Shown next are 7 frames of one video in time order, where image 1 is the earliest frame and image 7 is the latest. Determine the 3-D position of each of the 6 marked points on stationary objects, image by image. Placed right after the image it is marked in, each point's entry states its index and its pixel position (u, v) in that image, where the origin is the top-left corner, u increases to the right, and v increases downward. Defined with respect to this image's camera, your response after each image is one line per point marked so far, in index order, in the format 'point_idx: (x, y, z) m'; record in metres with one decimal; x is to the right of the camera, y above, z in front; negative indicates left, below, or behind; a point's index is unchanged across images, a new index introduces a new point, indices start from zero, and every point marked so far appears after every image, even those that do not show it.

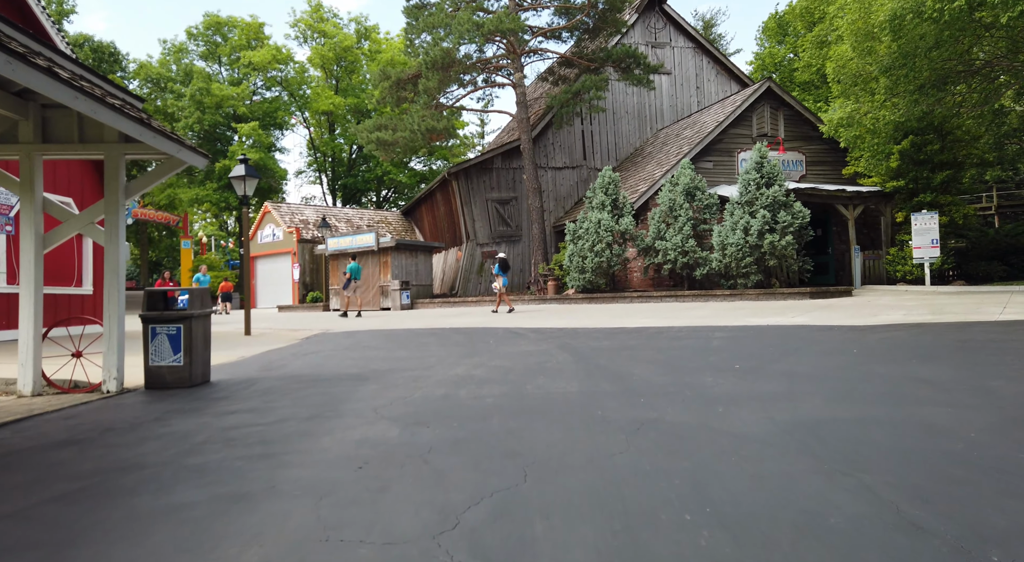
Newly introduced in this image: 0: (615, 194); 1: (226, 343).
0: (+3.0, +2.6, +18.8) m
1: (-5.3, -1.1, +12.0) m
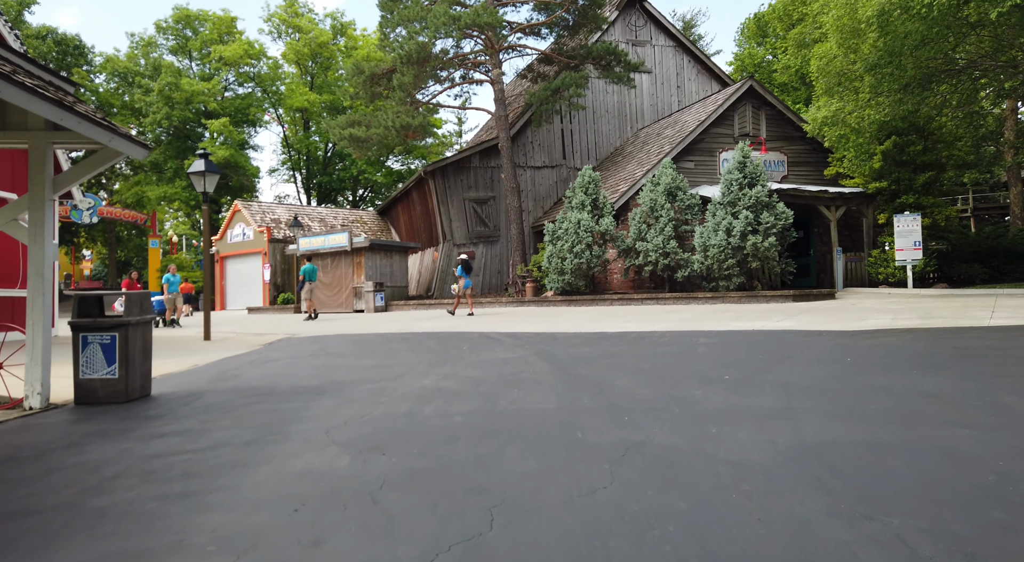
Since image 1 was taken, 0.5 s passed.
0: (+2.4, +2.5, +18.3) m
1: (-5.8, -1.2, +11.3) m
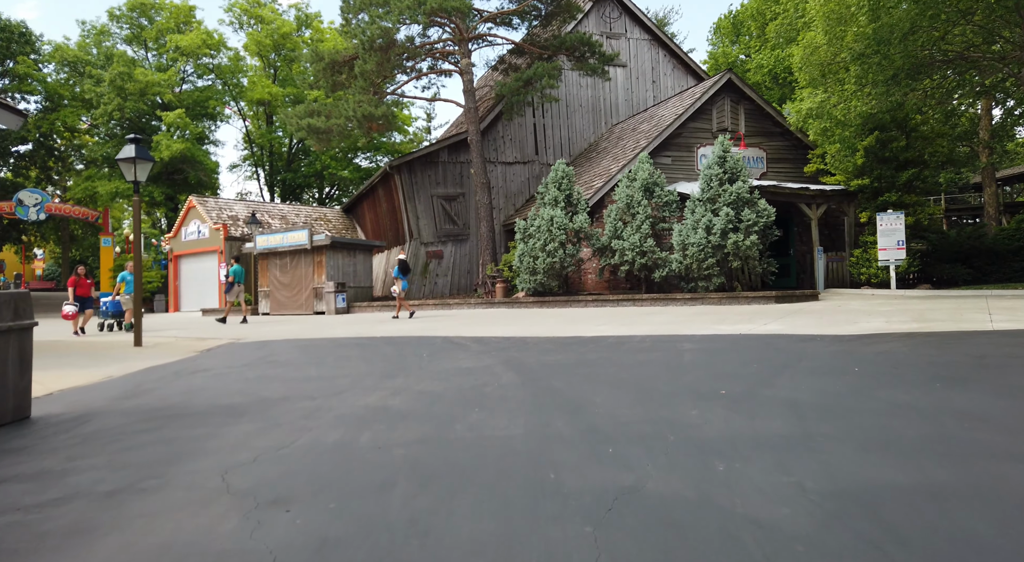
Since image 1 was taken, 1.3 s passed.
0: (+1.5, +2.5, +17.5) m
1: (-6.3, -1.2, +10.1) m
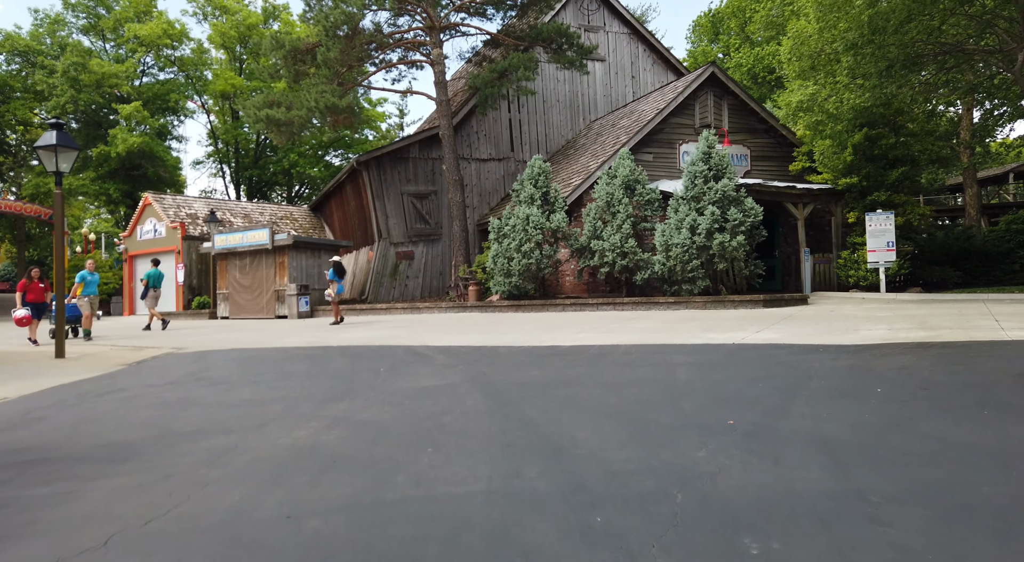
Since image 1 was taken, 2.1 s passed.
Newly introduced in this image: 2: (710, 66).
0: (+0.8, +2.4, +16.5) m
1: (-6.7, -1.2, +8.8) m
2: (+5.3, +5.8, +17.3) m
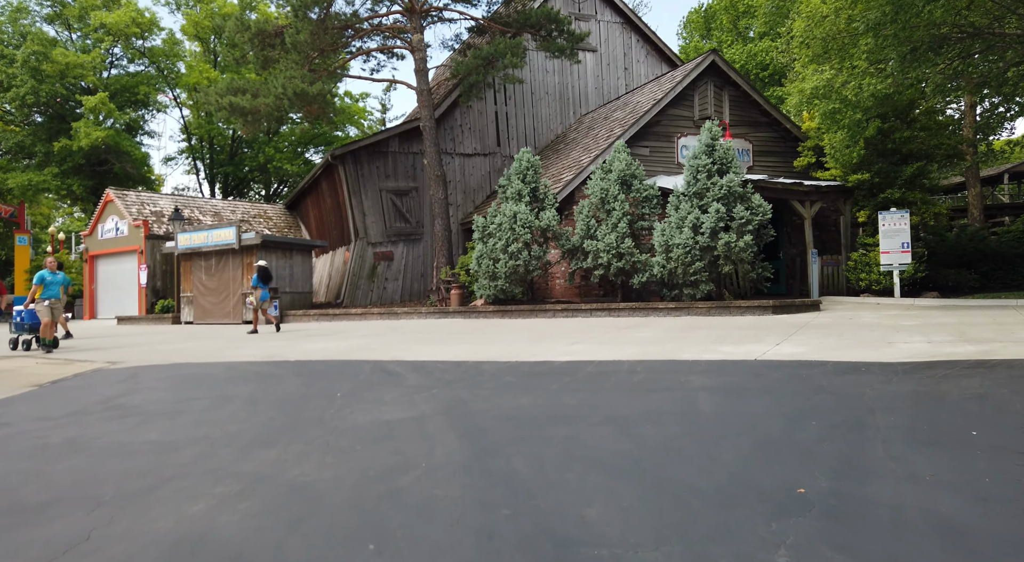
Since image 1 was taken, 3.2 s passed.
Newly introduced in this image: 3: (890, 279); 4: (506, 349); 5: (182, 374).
0: (+0.5, +2.4, +15.2) m
1: (-6.9, -1.3, +7.4) m
2: (+5.0, +5.7, +16.2) m
3: (+8.7, 0.0, +14.8) m
4: (-0.1, -1.0, +9.2) m
5: (-4.1, -1.1, +7.9) m
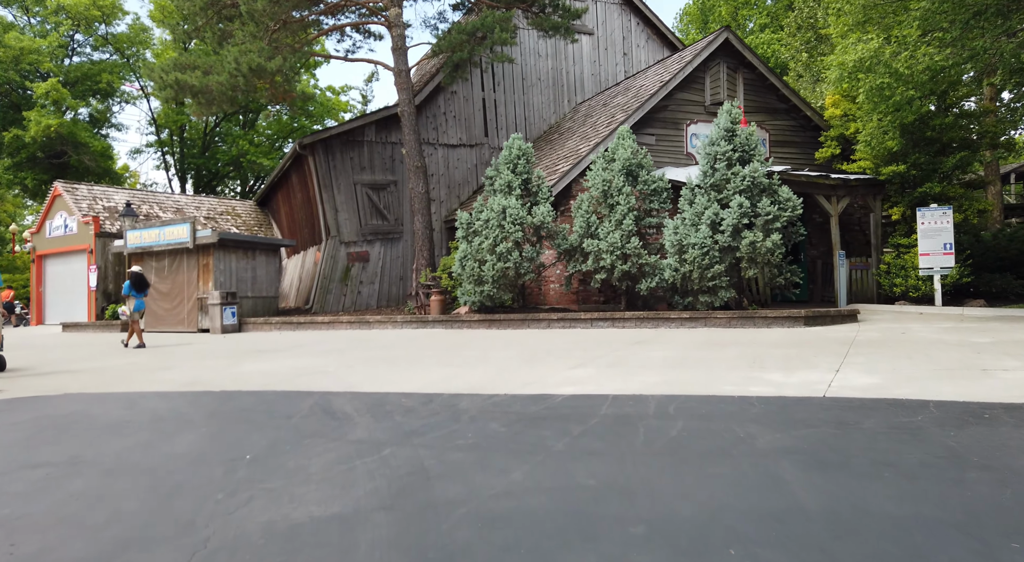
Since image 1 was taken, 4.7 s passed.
0: (+0.3, +2.3, +13.3) m
1: (-7.0, -1.3, +5.4) m
2: (+4.7, +5.6, +14.4) m
3: (+8.4, -0.1, +13.0) m
4: (-0.2, -1.1, +7.3) m
5: (-4.2, -1.2, +5.9) m
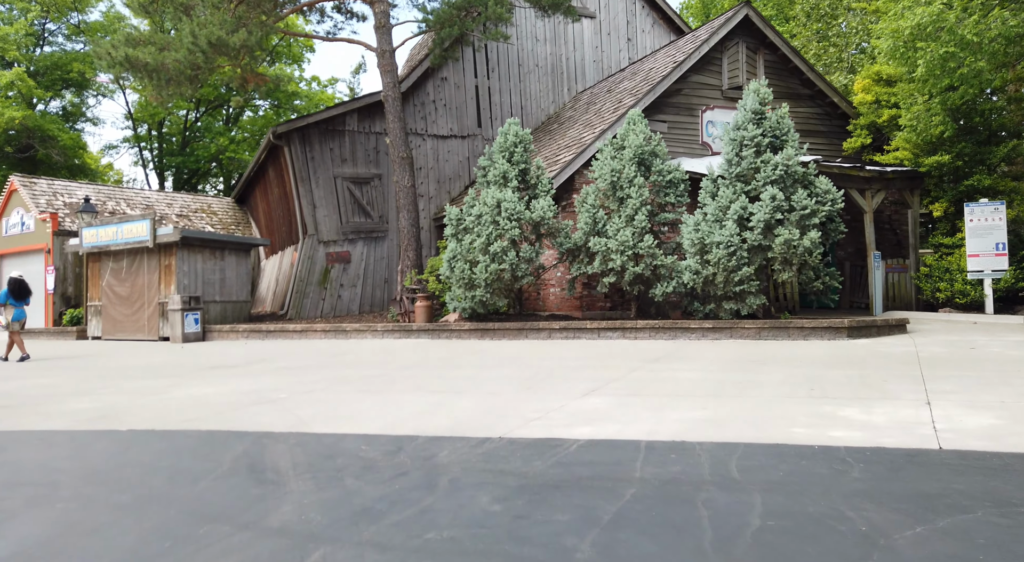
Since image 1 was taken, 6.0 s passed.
0: (+0.2, +2.2, +11.8) m
1: (-7.0, -1.4, +3.8) m
2: (+4.6, +5.5, +12.9) m
3: (+8.3, -0.2, +11.5) m
4: (-0.3, -1.1, +5.7) m
5: (-4.2, -1.3, +4.4) m
